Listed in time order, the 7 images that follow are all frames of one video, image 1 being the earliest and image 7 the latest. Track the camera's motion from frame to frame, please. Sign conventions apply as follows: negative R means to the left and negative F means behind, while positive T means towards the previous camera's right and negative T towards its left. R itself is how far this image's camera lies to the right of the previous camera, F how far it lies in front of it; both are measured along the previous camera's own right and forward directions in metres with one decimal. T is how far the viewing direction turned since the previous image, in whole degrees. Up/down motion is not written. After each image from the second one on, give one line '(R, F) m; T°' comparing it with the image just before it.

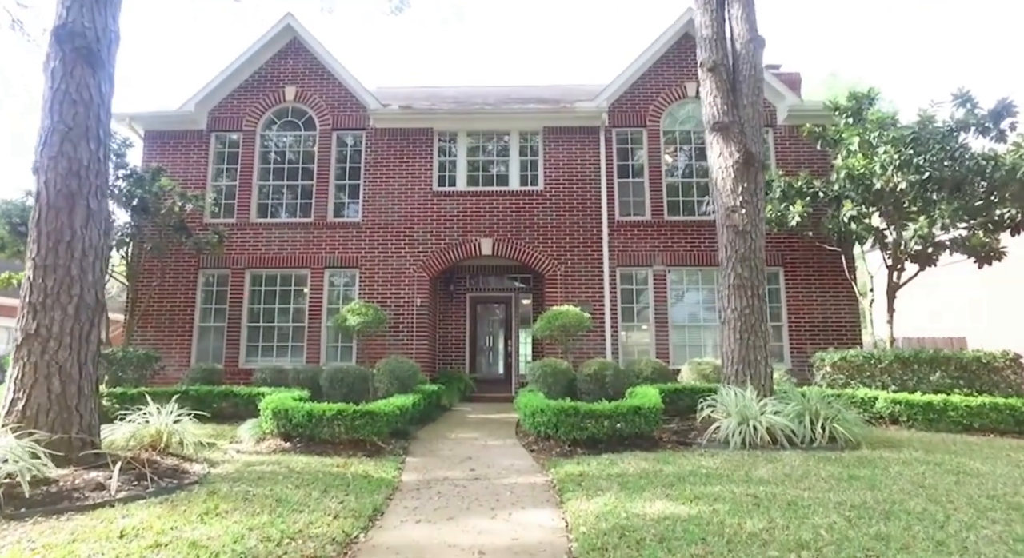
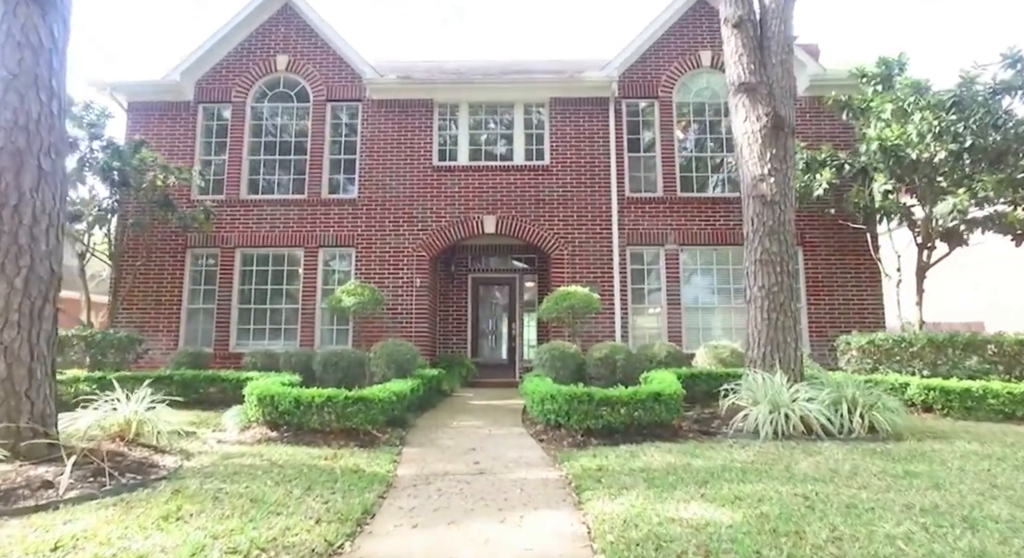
(-0.1, +0.6) m; 0°
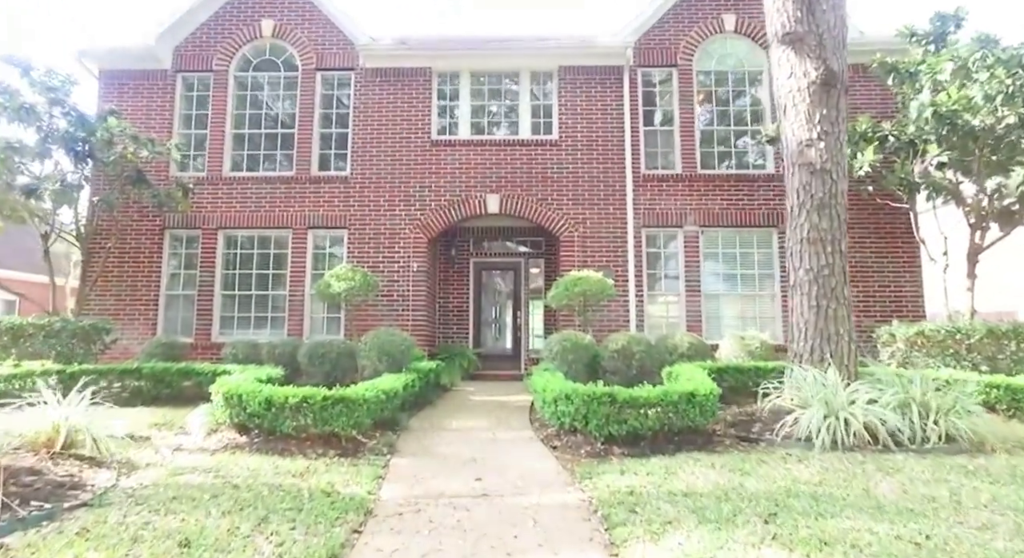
(-0.1, +0.8) m; 0°
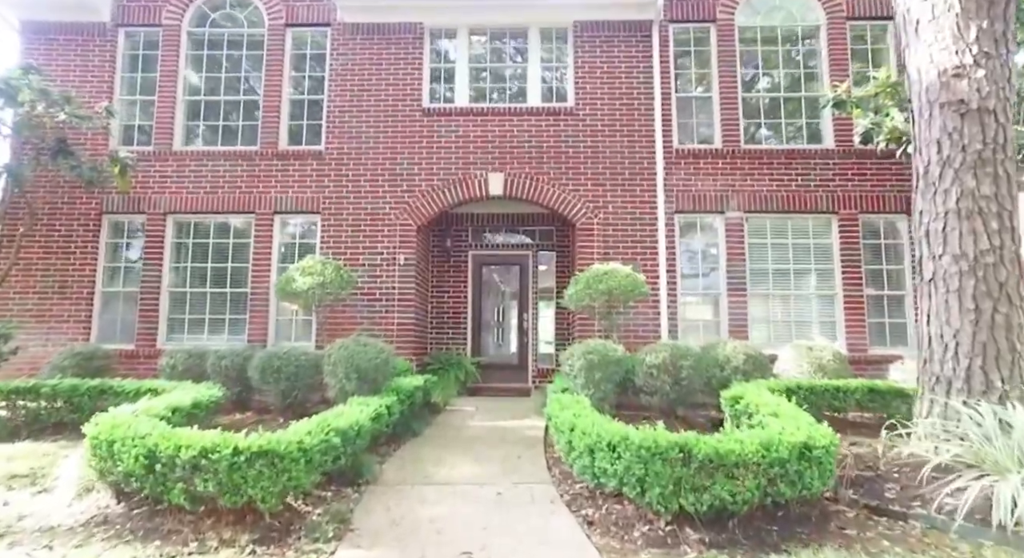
(-0.1, +1.7) m; 0°
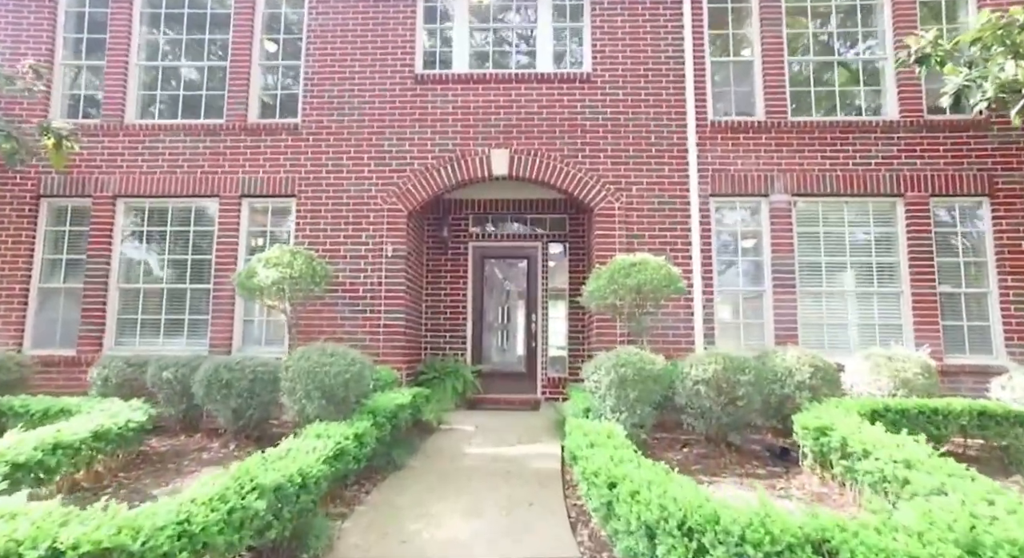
(0.0, +1.2) m; 0°
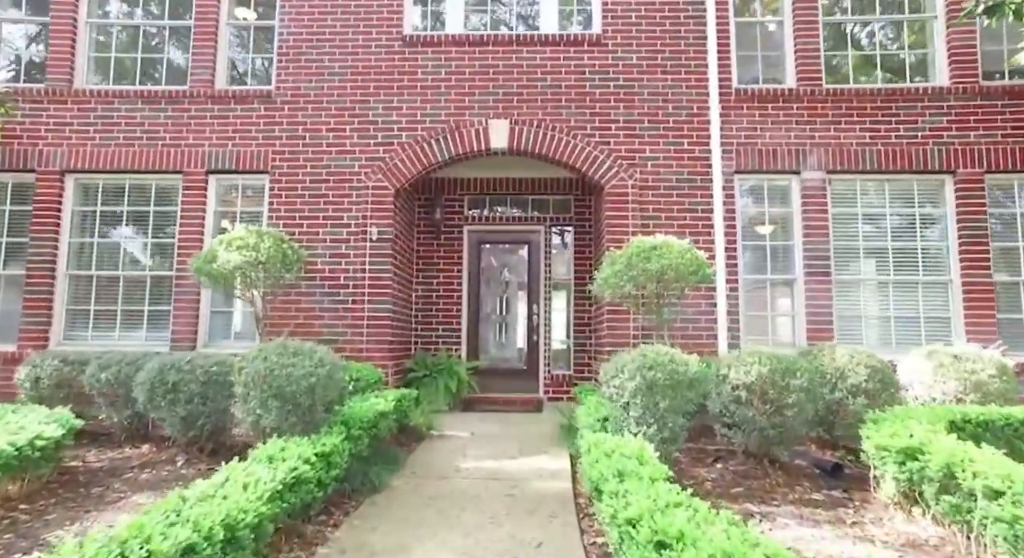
(0.0, +0.8) m; 0°
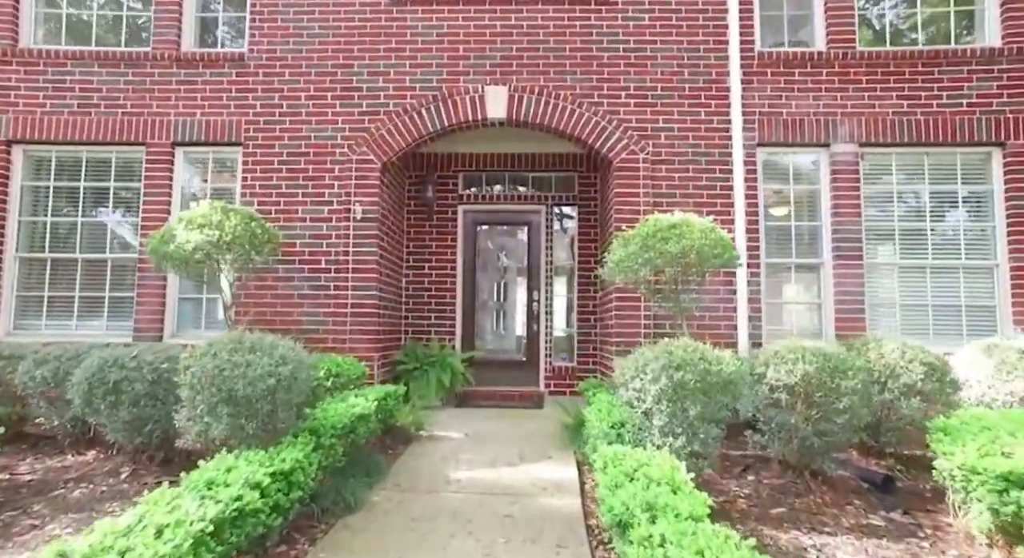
(0.0, +0.6) m; 0°
